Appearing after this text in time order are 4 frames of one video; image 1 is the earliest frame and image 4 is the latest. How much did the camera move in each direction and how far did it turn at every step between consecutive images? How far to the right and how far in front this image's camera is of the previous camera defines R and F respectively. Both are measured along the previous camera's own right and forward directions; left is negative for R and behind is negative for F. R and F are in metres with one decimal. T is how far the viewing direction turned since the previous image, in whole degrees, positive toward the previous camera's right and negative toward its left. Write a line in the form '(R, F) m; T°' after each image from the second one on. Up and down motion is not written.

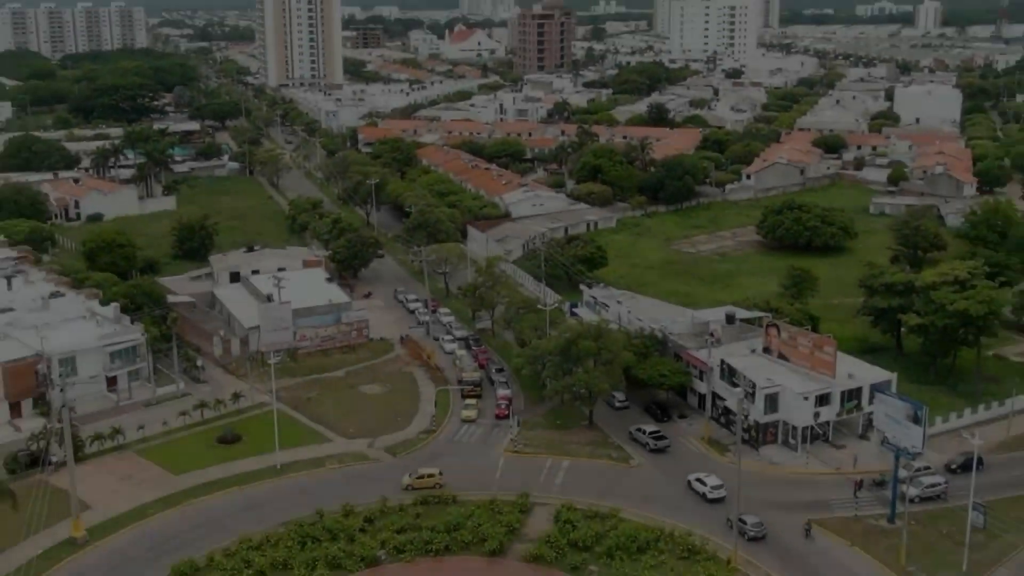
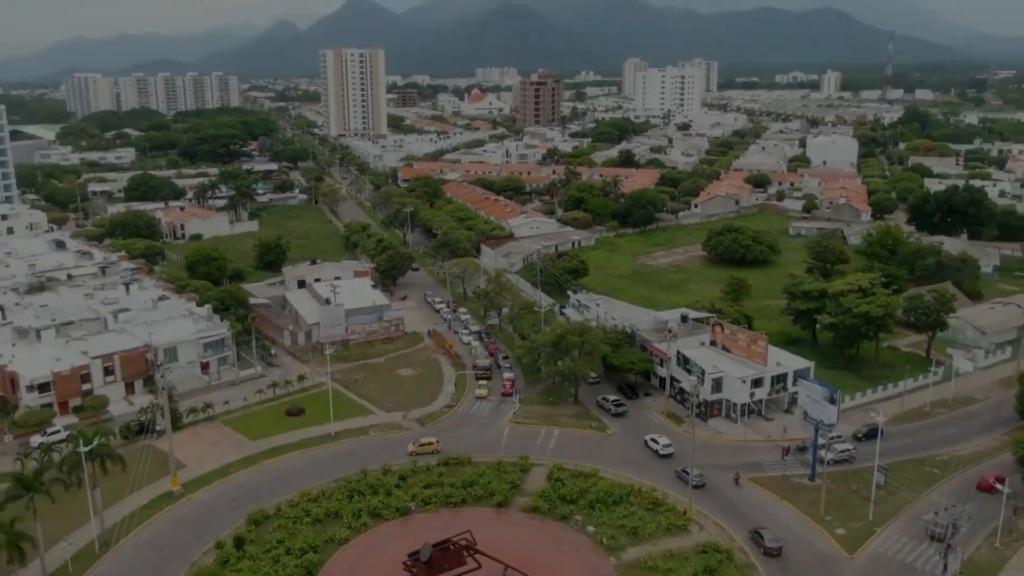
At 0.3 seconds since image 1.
(+1.8, -6.4) m; -4°
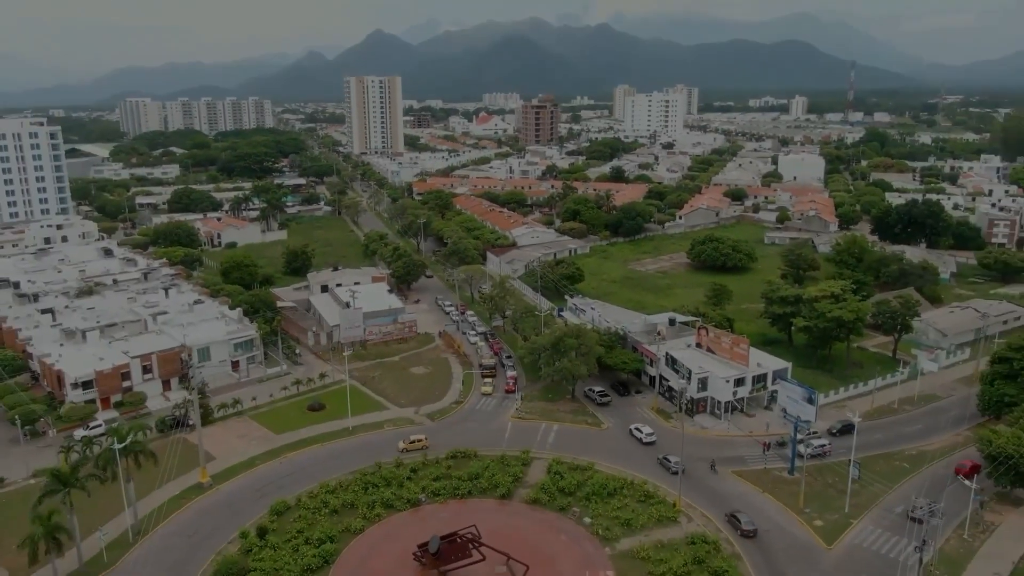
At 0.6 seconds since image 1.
(+0.9, -2.8) m; -2°
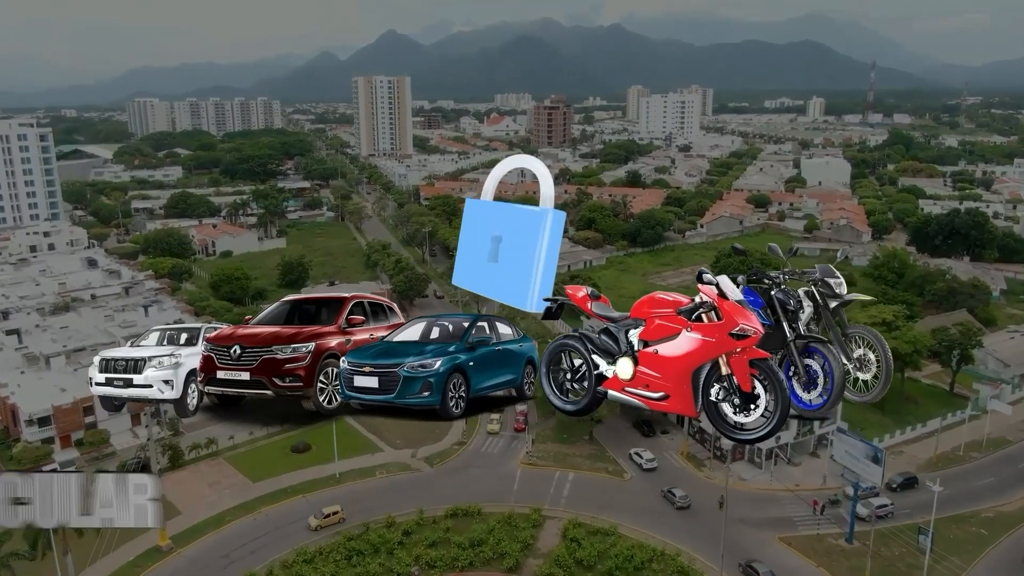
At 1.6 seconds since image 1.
(0.0, +1.7) m; -1°
